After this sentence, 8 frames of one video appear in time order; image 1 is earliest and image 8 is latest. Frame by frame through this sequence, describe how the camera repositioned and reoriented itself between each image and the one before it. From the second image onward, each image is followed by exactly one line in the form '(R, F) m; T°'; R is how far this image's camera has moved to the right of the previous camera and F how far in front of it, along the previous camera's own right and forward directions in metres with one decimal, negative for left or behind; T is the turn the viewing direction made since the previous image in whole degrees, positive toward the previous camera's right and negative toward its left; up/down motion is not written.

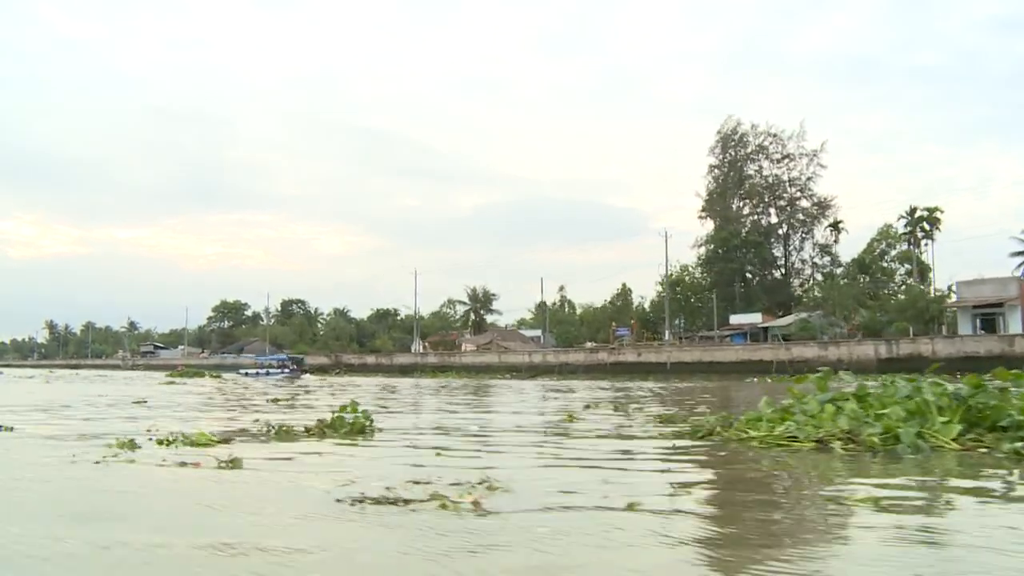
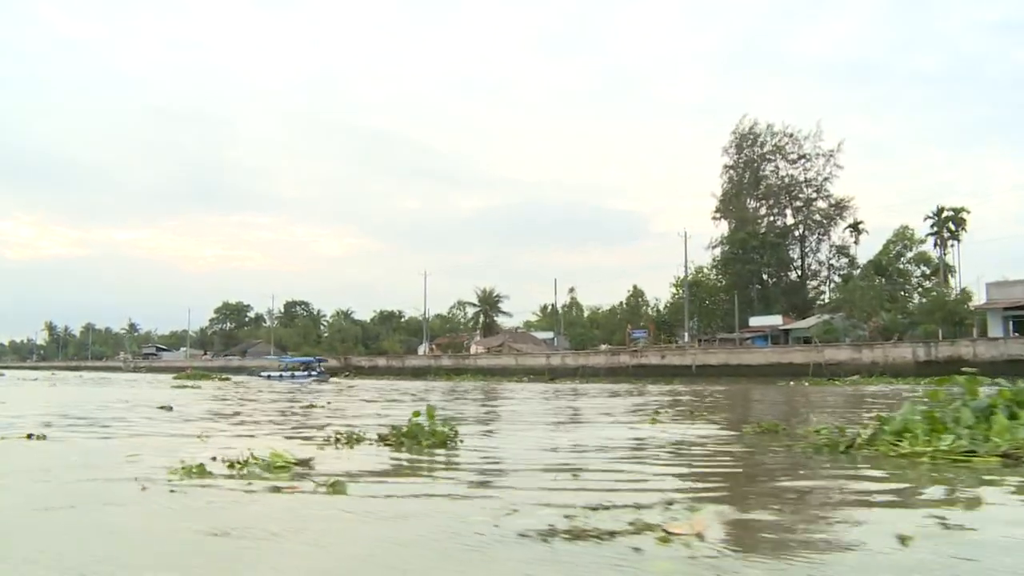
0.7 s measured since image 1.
(-0.8, +0.8) m; 0°
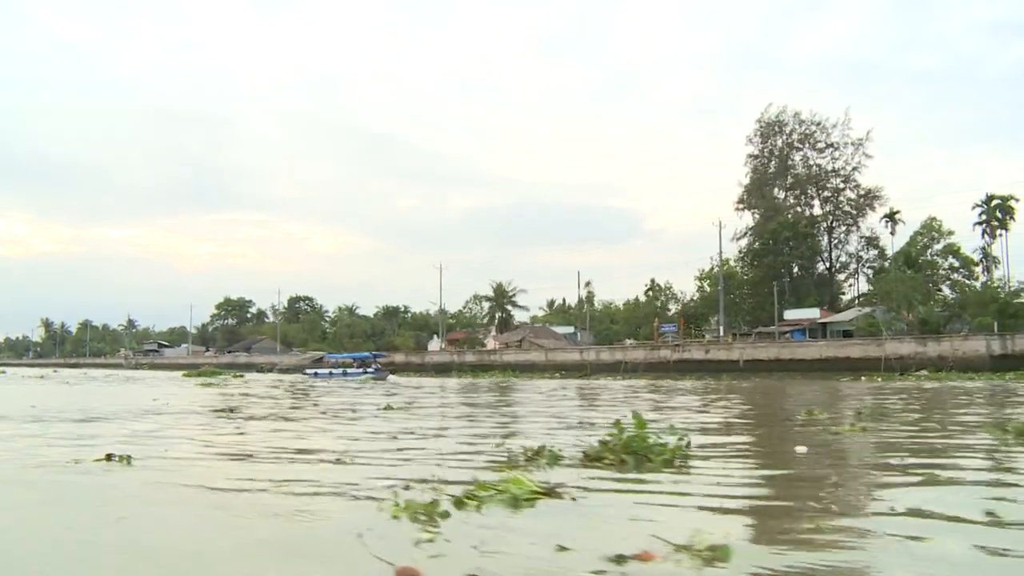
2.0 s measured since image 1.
(-1.4, +1.5) m; 0°
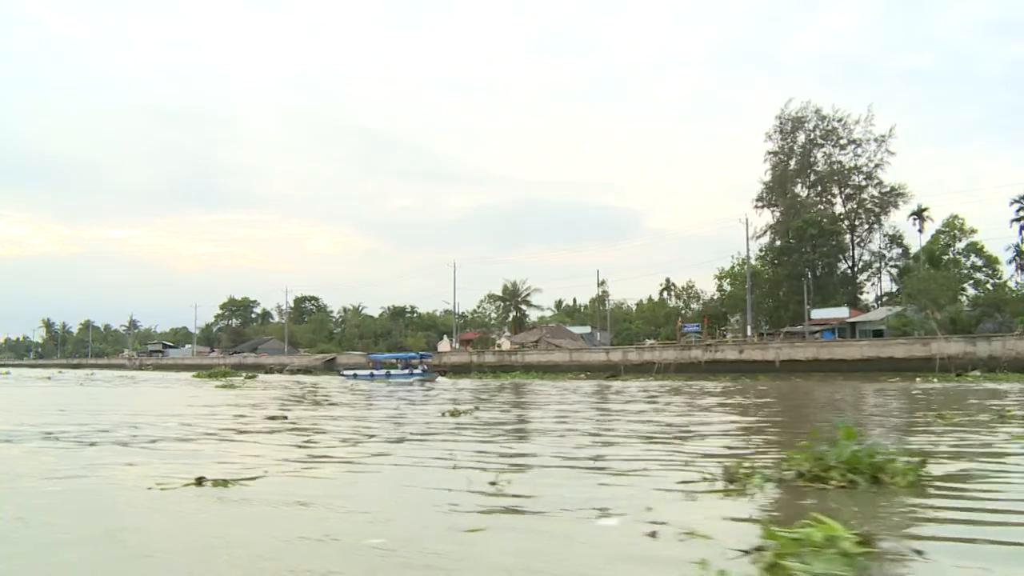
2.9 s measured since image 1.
(-1.0, +0.9) m; 0°
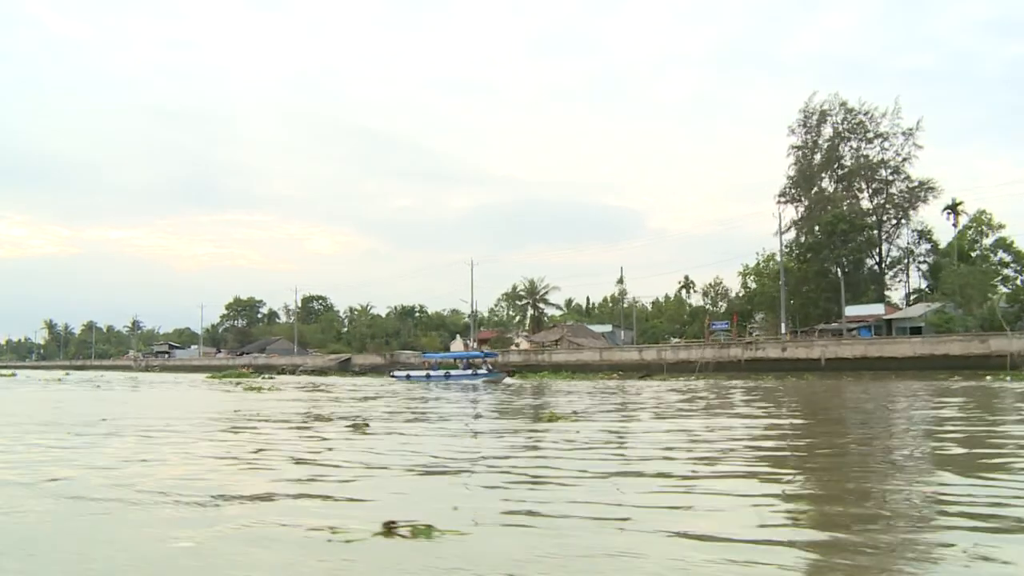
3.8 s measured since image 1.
(-1.1, +1.0) m; 0°
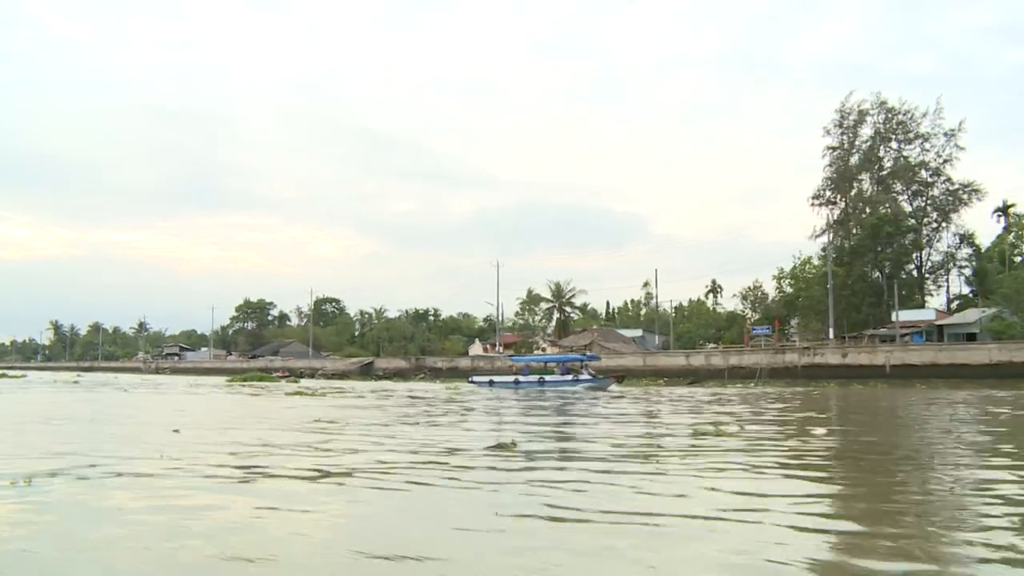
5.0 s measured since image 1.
(-1.4, +1.2) m; 0°
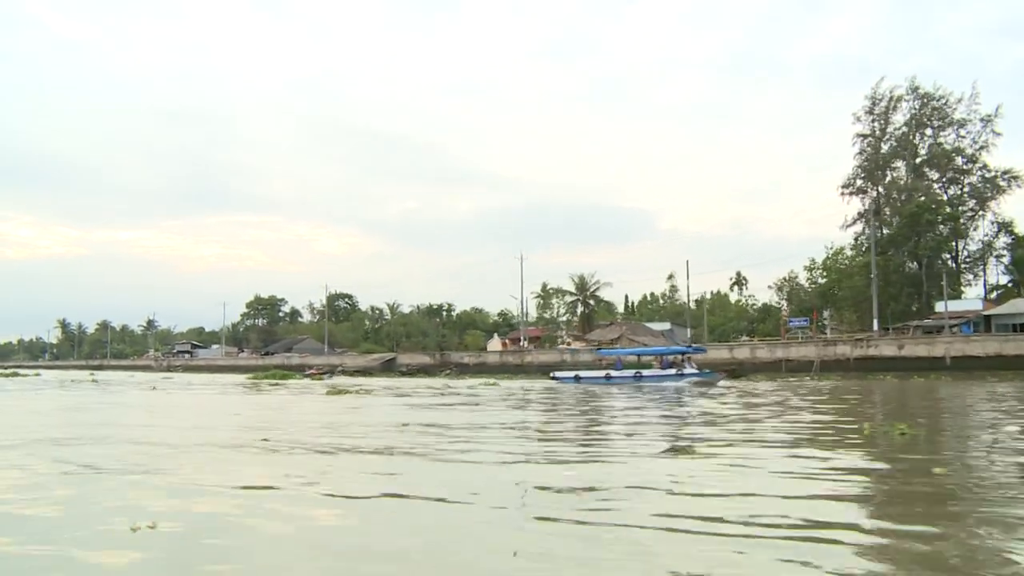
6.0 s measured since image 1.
(-1.2, +0.9) m; 0°
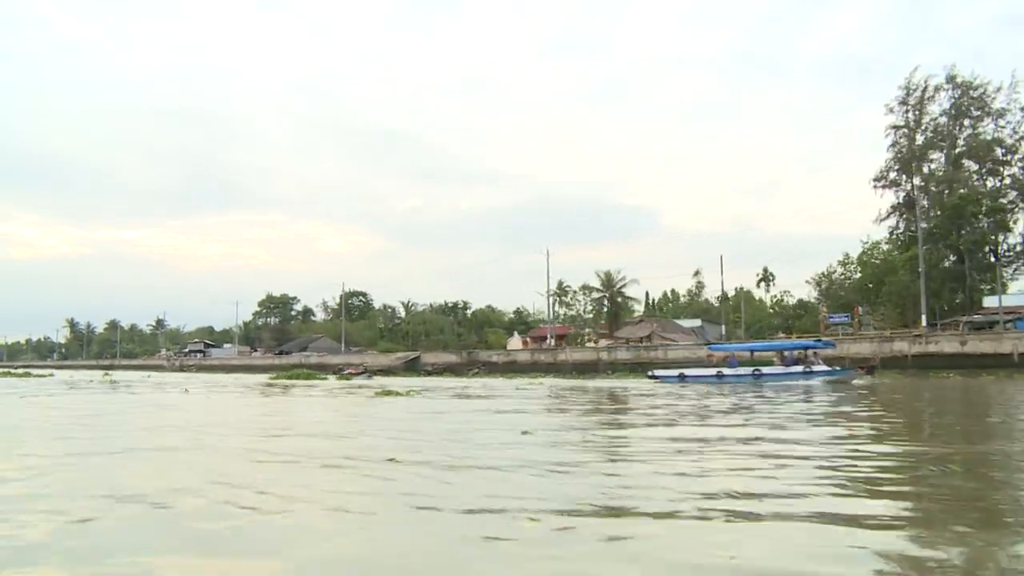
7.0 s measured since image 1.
(-1.3, +0.9) m; 0°
